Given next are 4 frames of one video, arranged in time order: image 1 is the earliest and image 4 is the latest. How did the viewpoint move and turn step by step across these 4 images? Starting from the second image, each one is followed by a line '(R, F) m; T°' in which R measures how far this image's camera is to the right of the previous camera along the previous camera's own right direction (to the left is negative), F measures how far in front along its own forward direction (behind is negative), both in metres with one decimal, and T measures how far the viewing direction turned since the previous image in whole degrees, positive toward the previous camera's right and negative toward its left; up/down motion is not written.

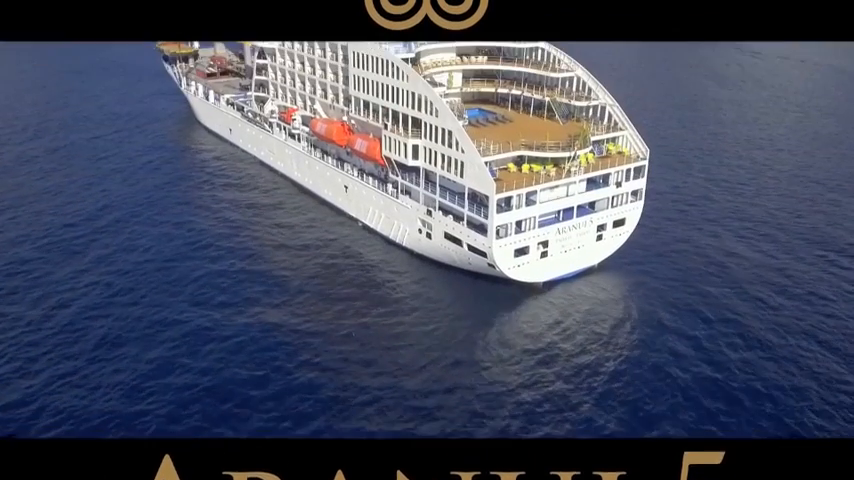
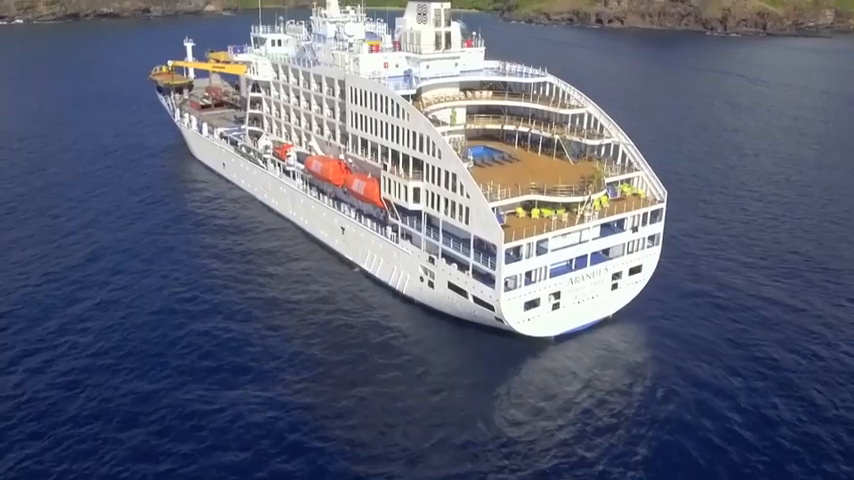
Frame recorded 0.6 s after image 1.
(-0.1, +3.6) m; 0°
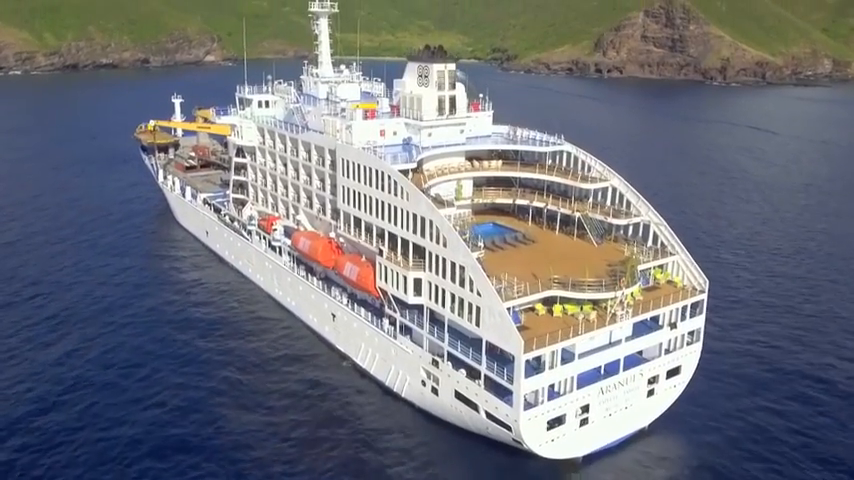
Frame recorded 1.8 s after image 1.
(-0.2, +6.8) m; 0°
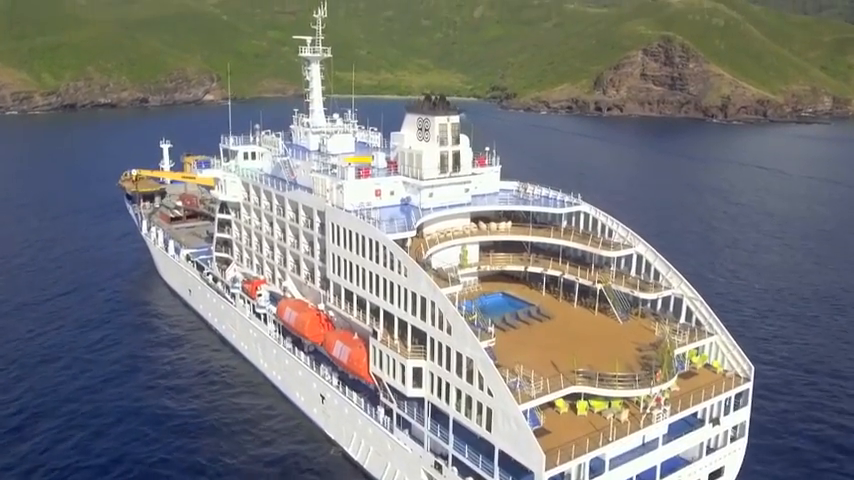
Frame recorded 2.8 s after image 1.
(-0.1, +5.5) m; 0°
